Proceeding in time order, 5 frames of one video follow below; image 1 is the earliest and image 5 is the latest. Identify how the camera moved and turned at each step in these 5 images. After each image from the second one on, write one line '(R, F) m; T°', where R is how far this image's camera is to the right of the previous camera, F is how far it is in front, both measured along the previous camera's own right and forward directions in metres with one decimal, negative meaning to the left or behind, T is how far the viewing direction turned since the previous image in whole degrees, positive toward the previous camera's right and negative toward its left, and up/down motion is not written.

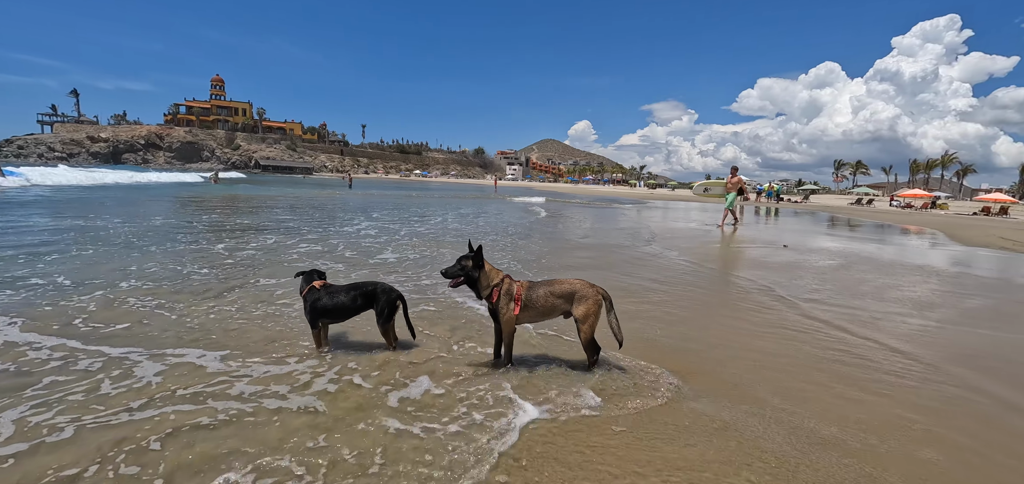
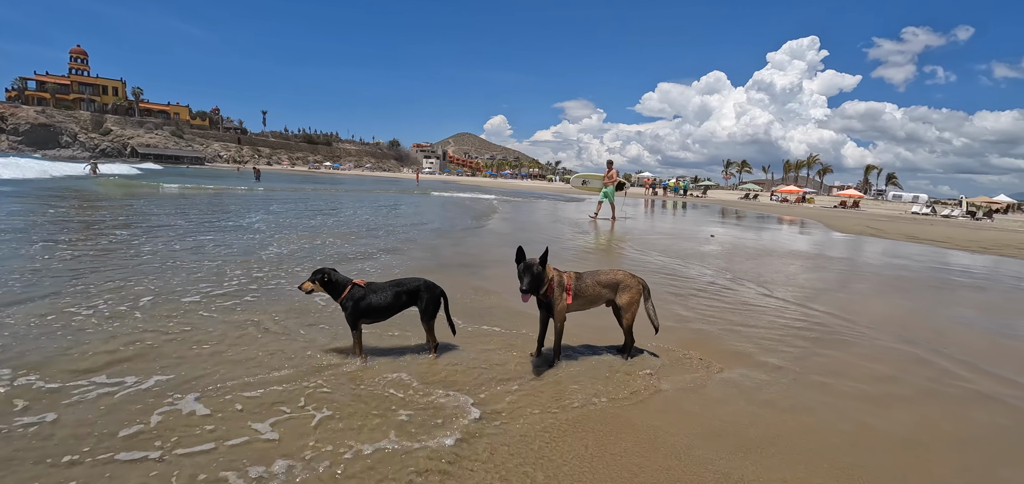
(-1.2, -0.3) m; +11°
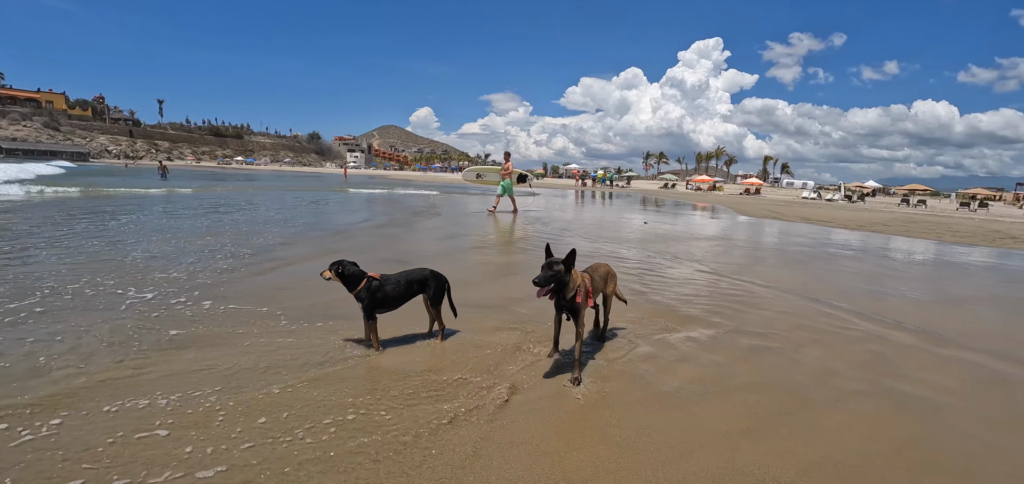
(-0.6, -0.4) m; +9°
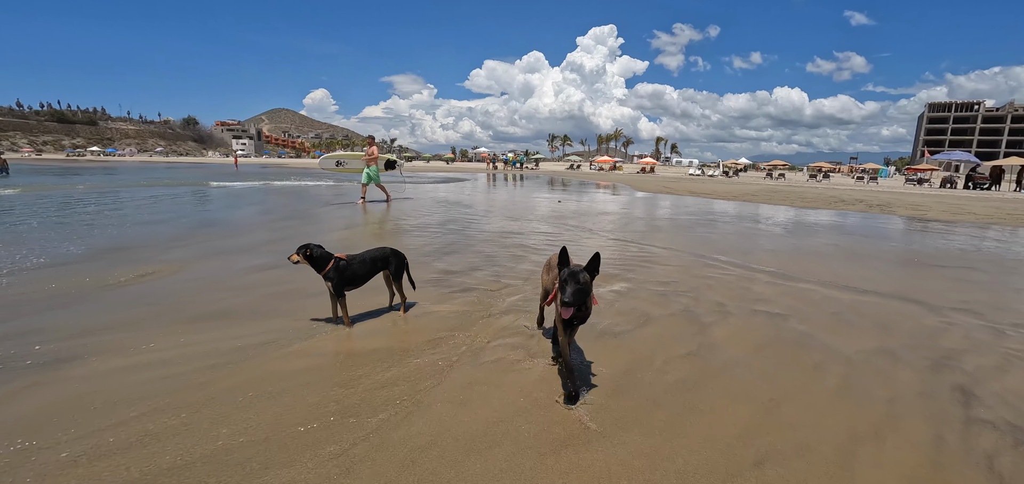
(-0.3, -0.5) m; +11°
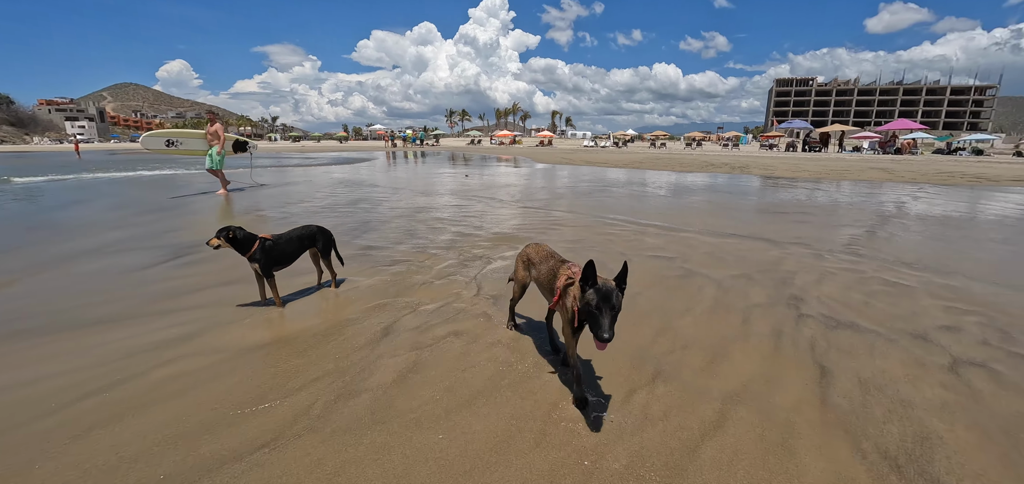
(-0.2, -0.3) m; +12°
